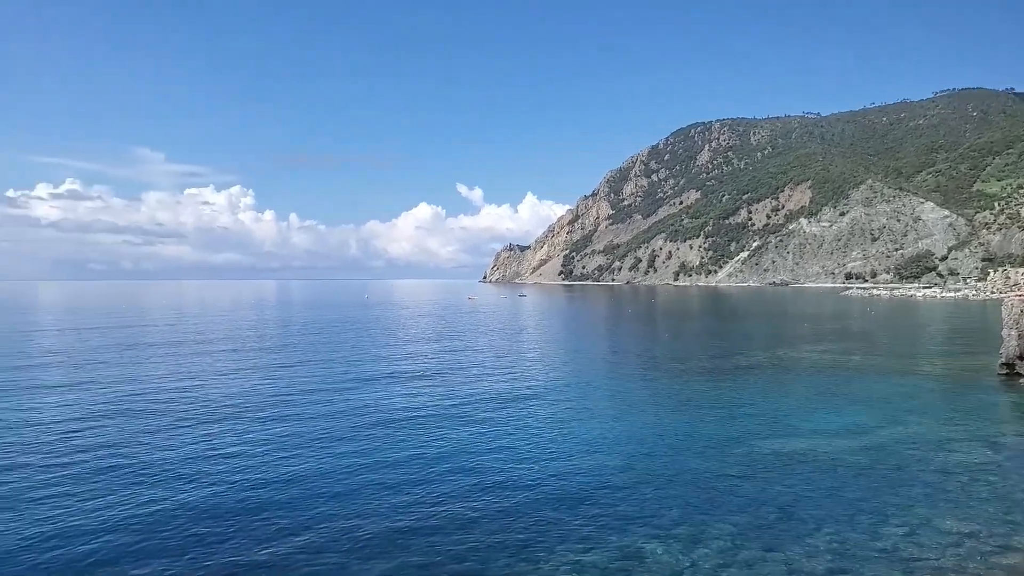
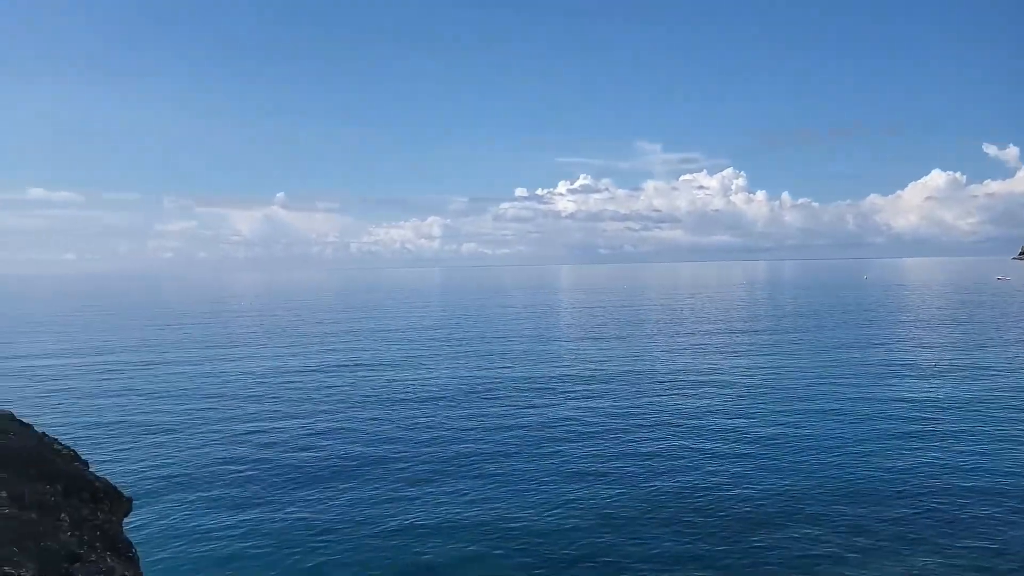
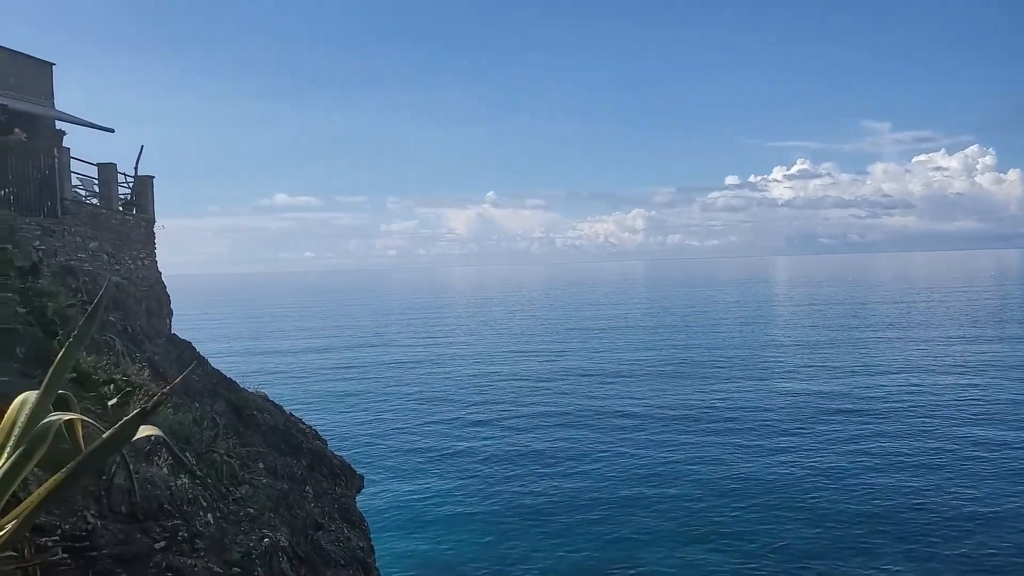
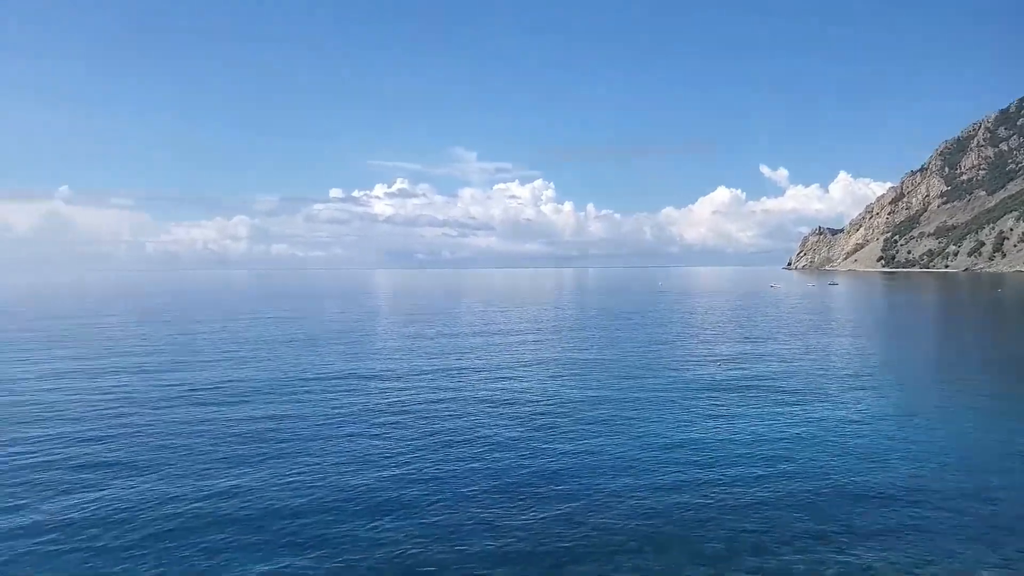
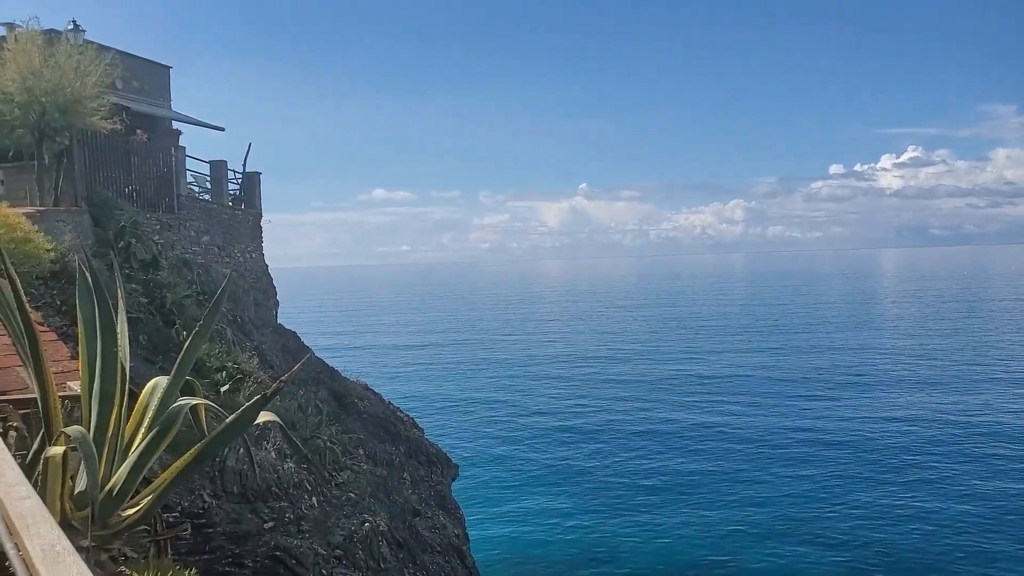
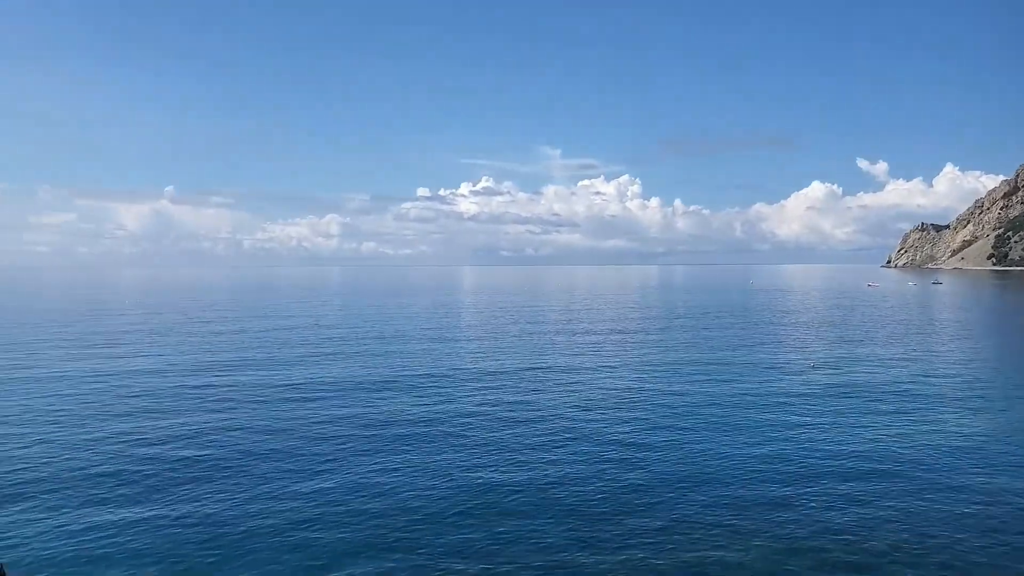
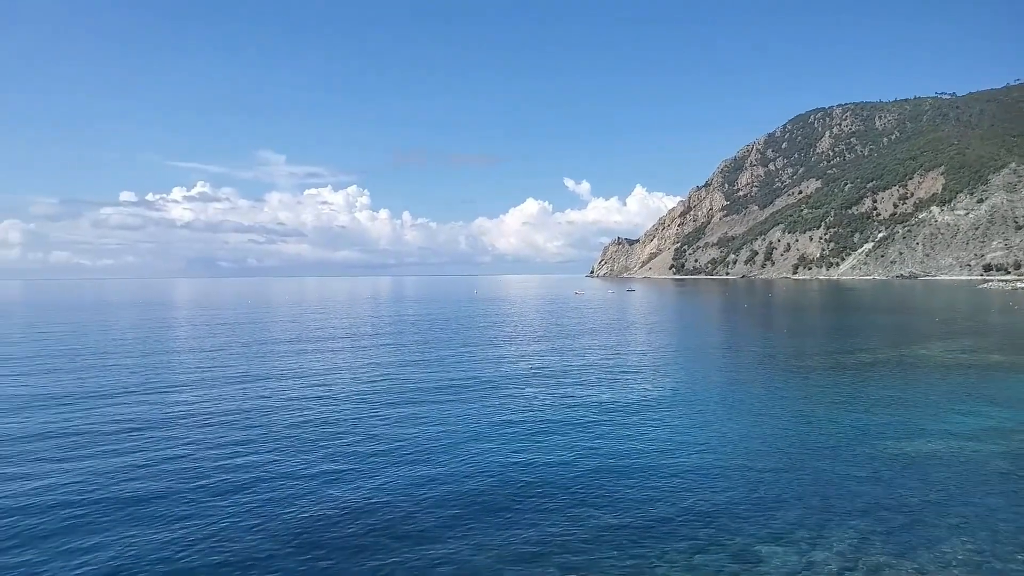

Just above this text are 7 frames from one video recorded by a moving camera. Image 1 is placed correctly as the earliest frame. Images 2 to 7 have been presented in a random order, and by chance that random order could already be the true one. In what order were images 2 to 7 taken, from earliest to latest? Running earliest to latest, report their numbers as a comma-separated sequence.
7, 4, 6, 2, 3, 5
